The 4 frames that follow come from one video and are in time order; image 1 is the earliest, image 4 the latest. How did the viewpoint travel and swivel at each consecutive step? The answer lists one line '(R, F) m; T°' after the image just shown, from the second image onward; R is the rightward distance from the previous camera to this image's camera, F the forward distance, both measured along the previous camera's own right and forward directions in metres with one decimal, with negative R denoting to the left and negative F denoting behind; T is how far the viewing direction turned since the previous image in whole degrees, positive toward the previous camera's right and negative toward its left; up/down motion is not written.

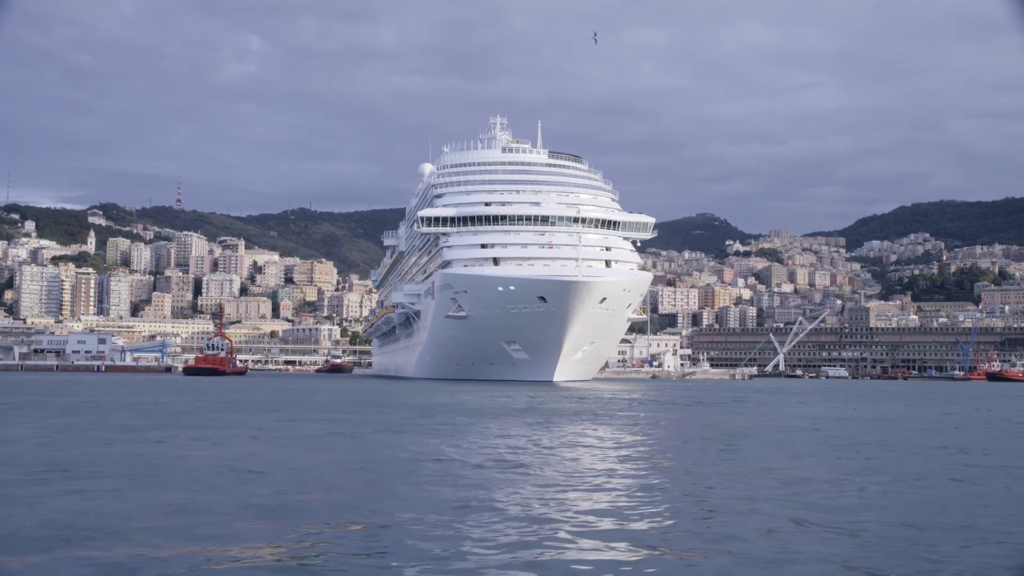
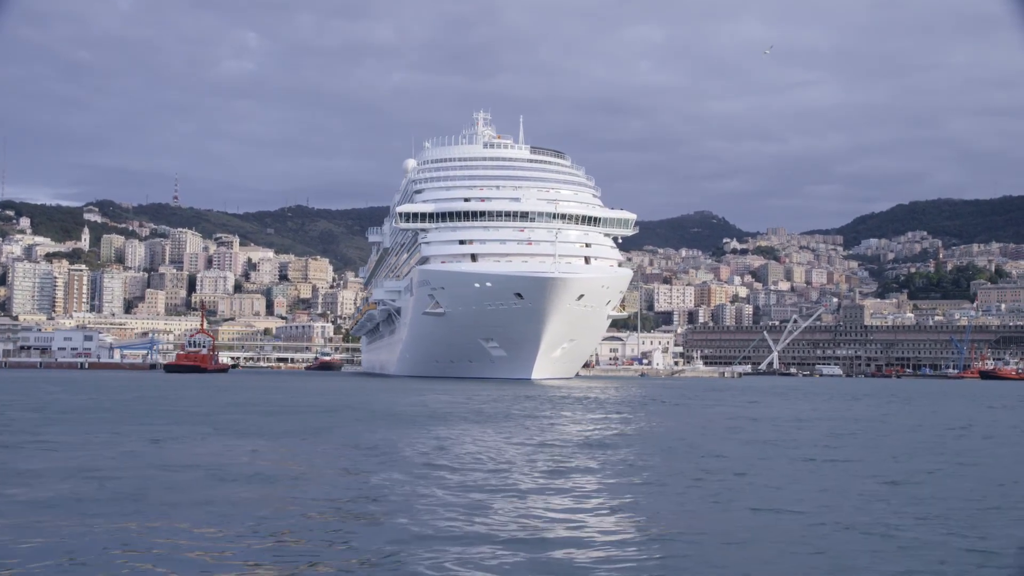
(+0.8, +0.4) m; 0°
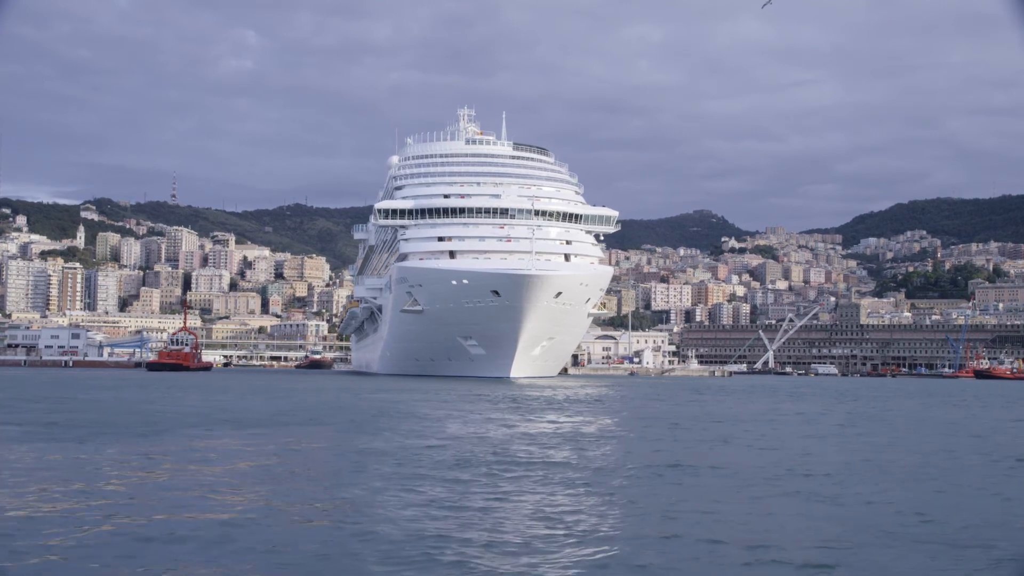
(+0.8, +0.5) m; 0°
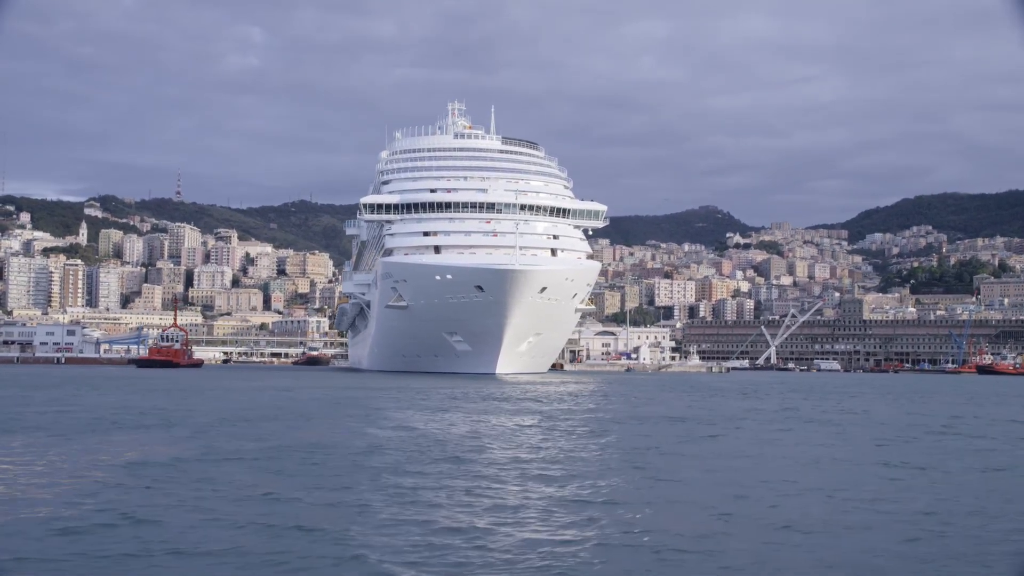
(+0.7, +0.4) m; 0°
